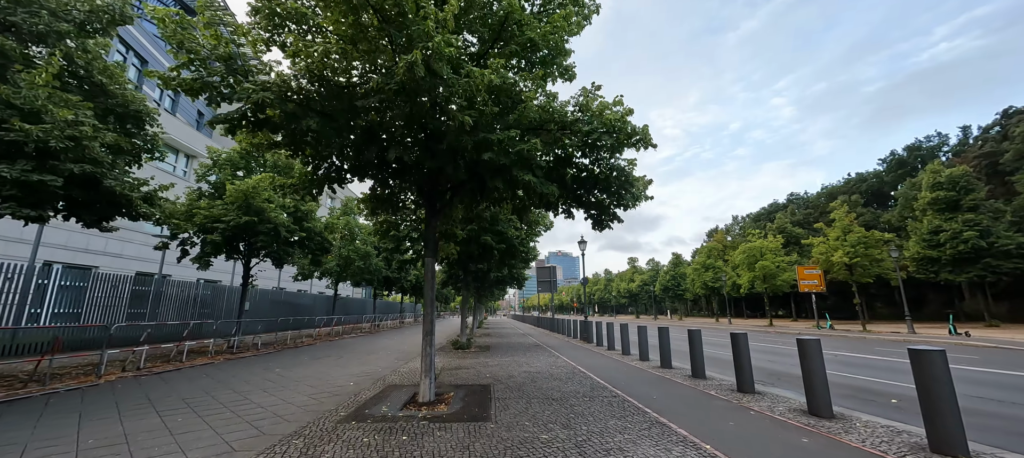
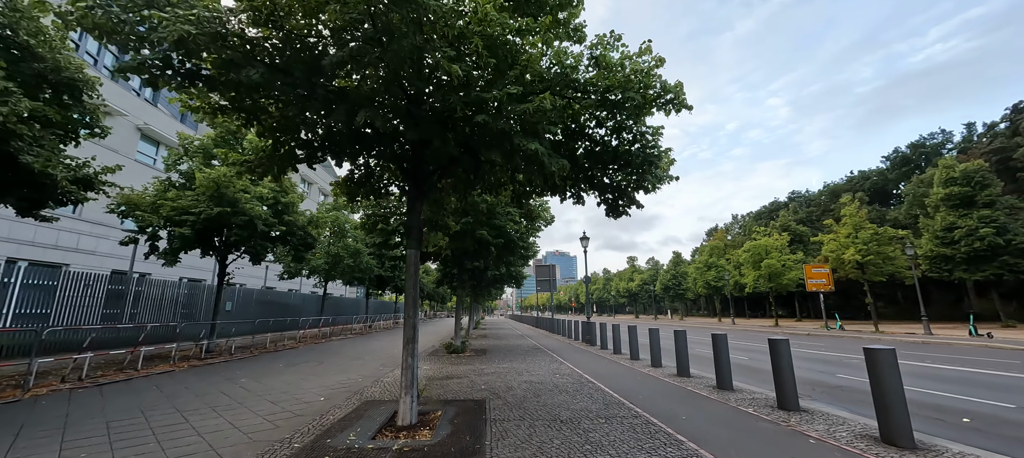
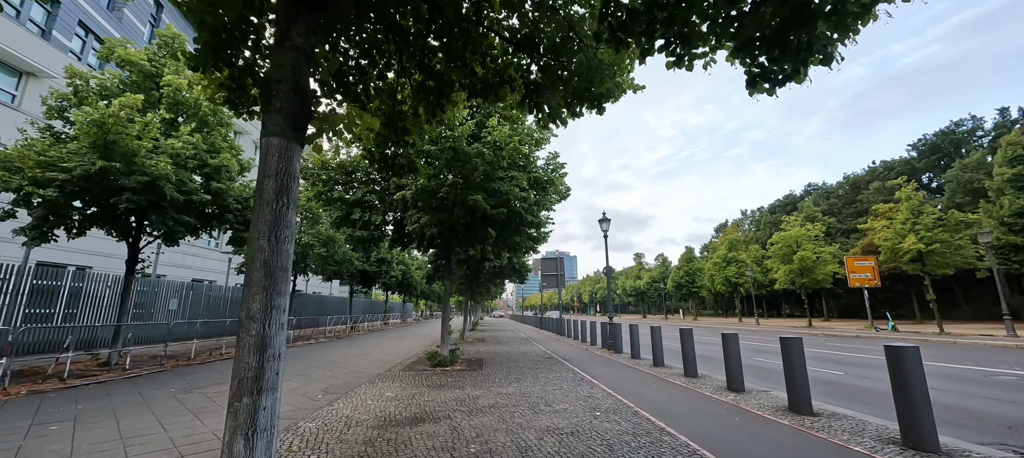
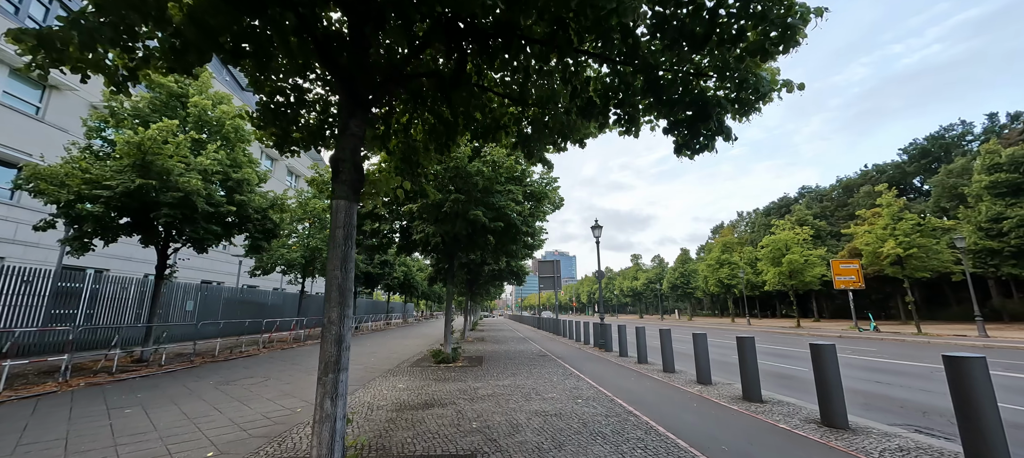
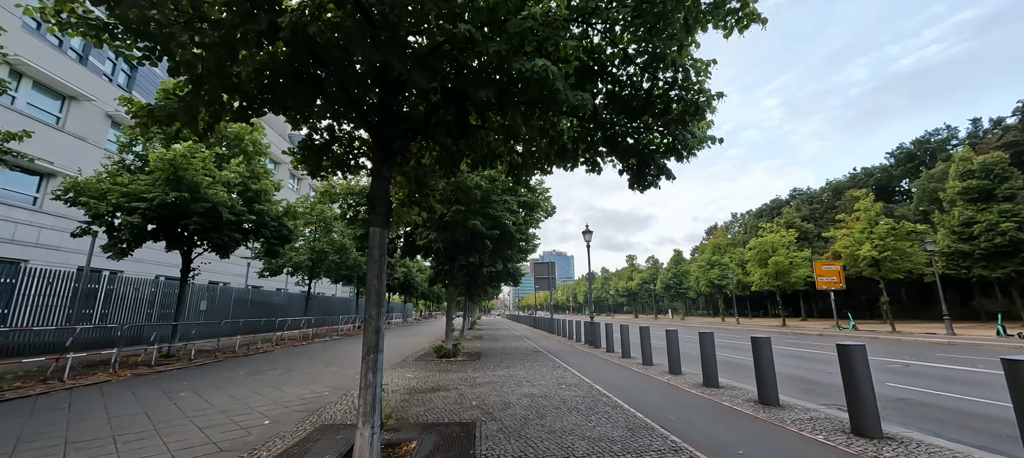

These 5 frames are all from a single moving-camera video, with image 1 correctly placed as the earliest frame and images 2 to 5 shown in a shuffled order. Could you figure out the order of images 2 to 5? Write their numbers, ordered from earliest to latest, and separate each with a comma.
2, 5, 4, 3
